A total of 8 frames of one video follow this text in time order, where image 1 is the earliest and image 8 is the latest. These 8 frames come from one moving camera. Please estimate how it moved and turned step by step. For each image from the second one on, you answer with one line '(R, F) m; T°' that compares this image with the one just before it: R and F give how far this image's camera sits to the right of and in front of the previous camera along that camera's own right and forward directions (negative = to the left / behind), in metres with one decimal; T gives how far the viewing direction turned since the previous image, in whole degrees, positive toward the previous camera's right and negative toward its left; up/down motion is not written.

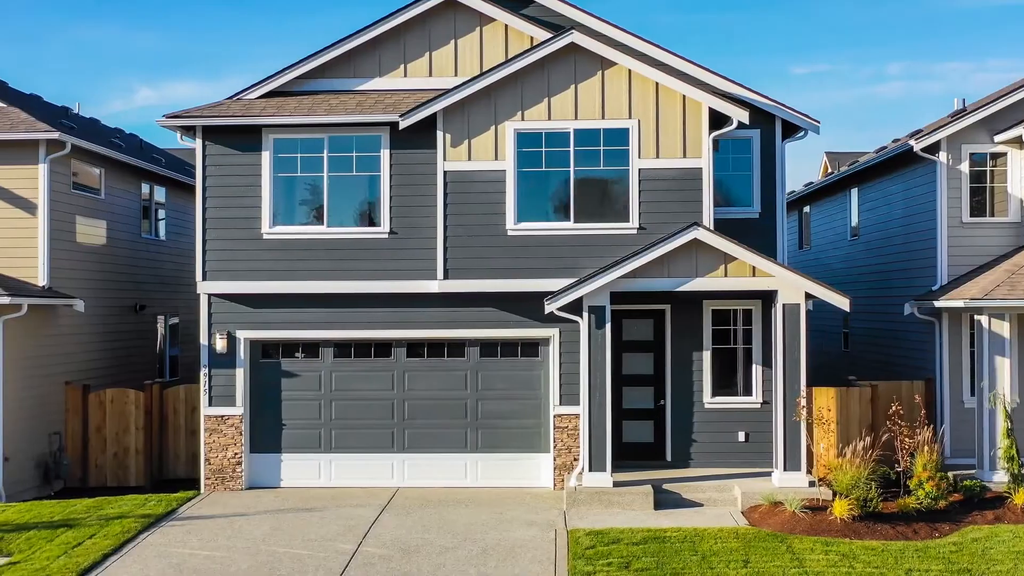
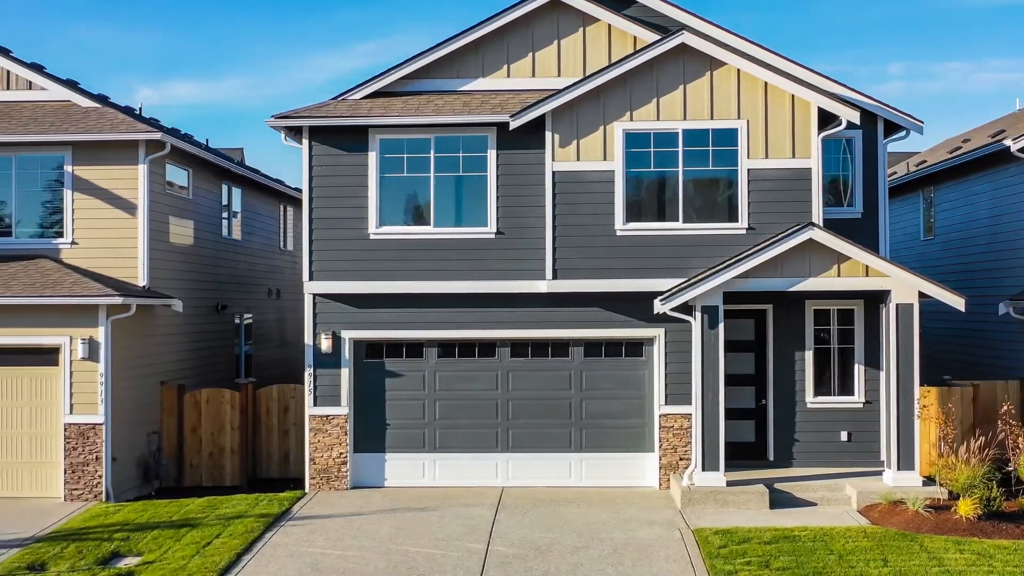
(-1.3, 0.0) m; 0°
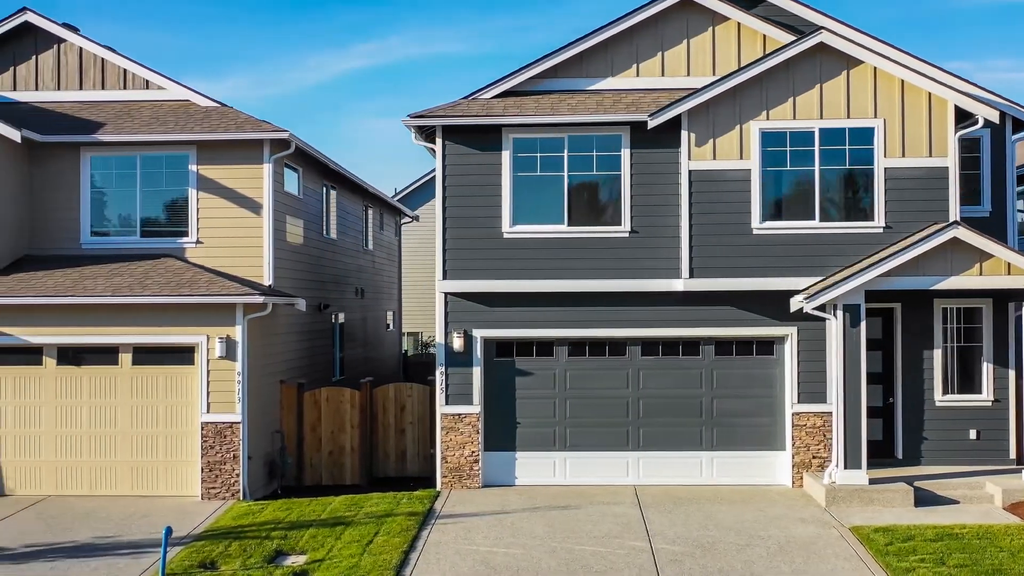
(-1.7, 0.0) m; 0°
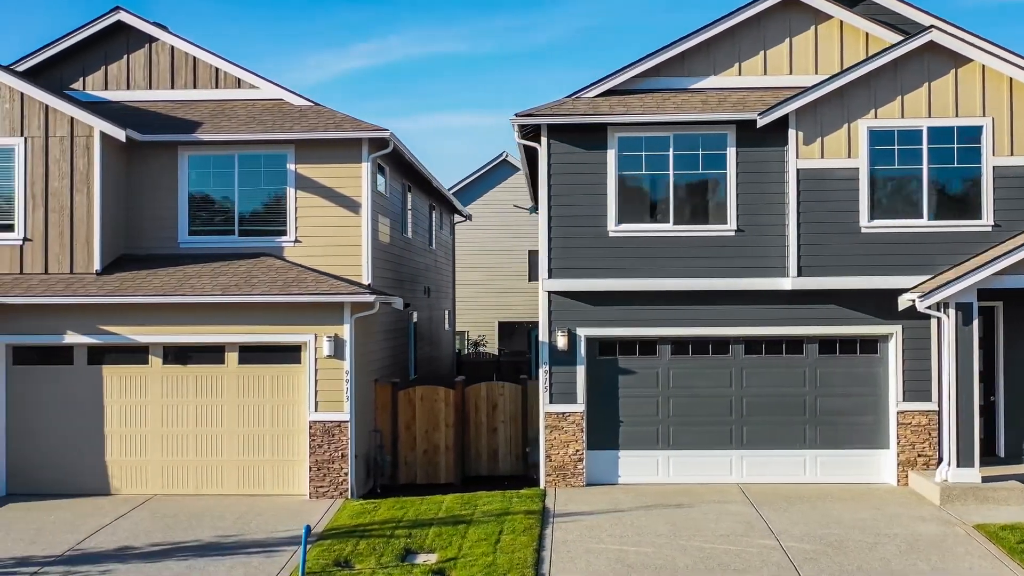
(-1.3, 0.0) m; 0°
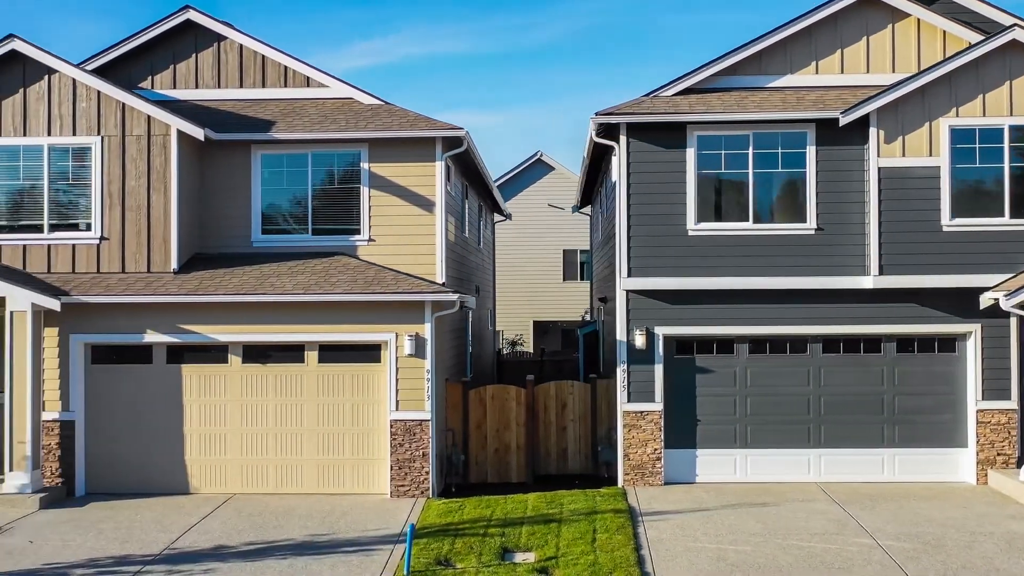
(-1.0, 0.0) m; 0°
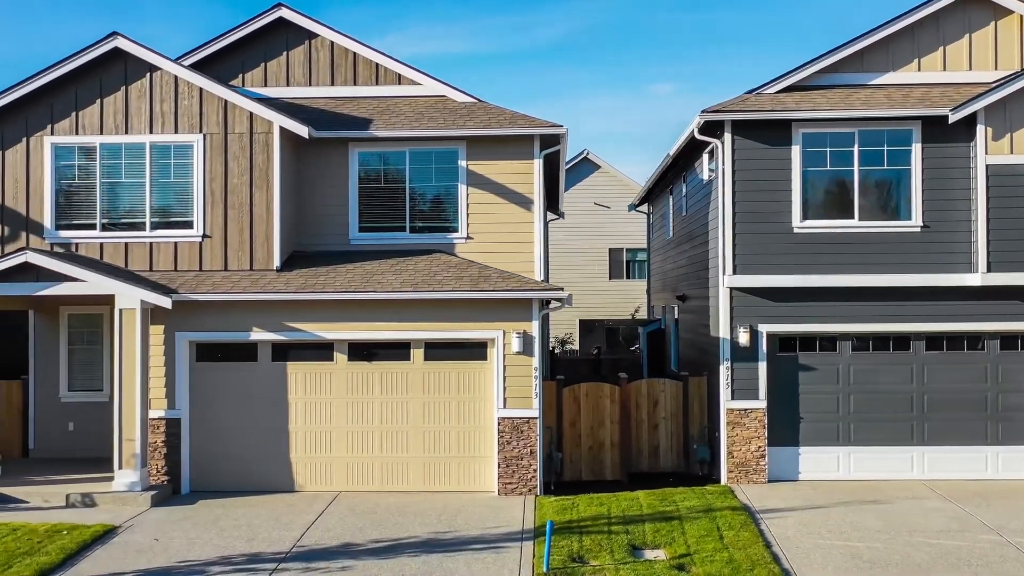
(-1.3, 0.0) m; 0°
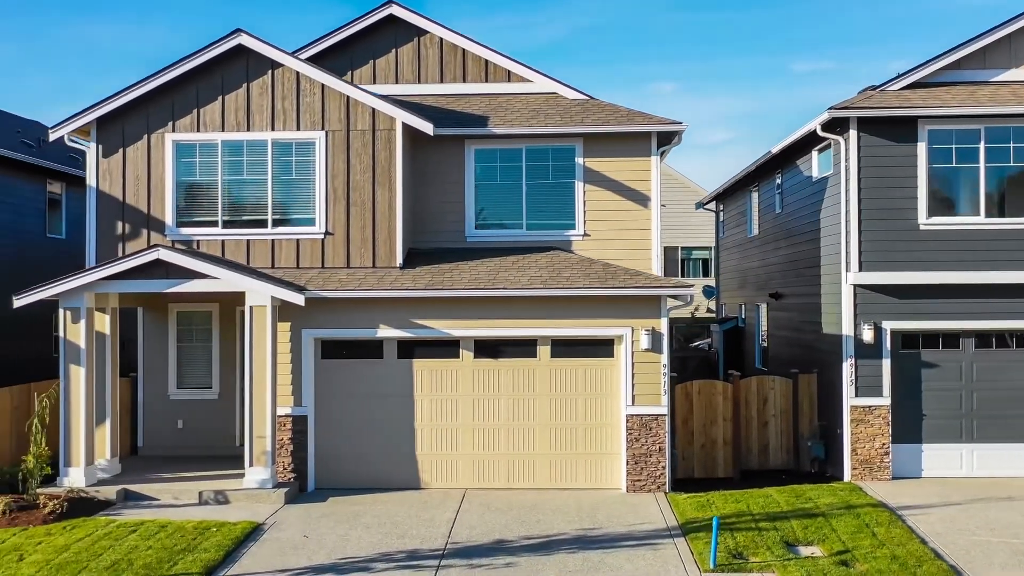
(-1.6, 0.0) m; 0°
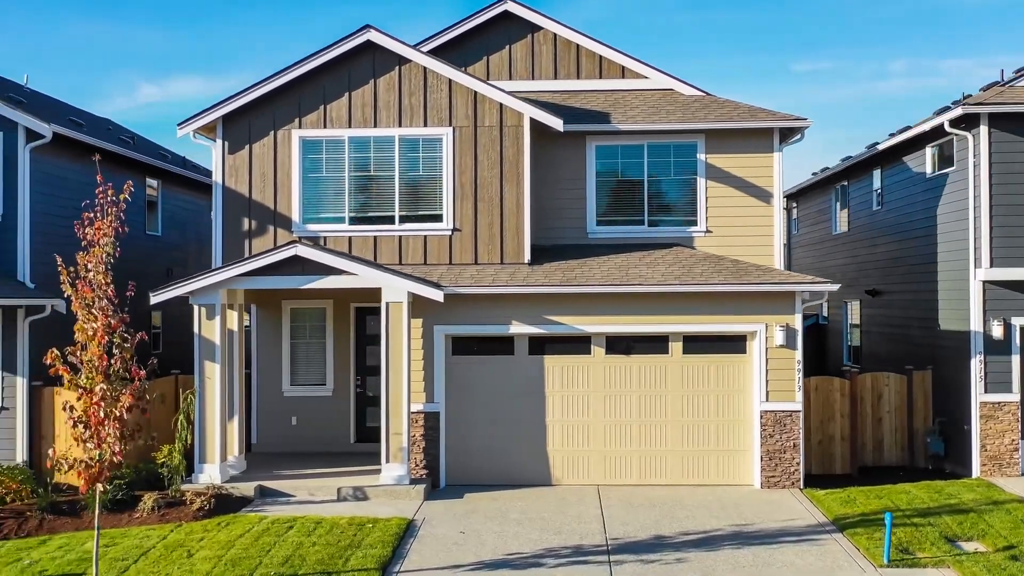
(-1.7, 0.0) m; 0°
